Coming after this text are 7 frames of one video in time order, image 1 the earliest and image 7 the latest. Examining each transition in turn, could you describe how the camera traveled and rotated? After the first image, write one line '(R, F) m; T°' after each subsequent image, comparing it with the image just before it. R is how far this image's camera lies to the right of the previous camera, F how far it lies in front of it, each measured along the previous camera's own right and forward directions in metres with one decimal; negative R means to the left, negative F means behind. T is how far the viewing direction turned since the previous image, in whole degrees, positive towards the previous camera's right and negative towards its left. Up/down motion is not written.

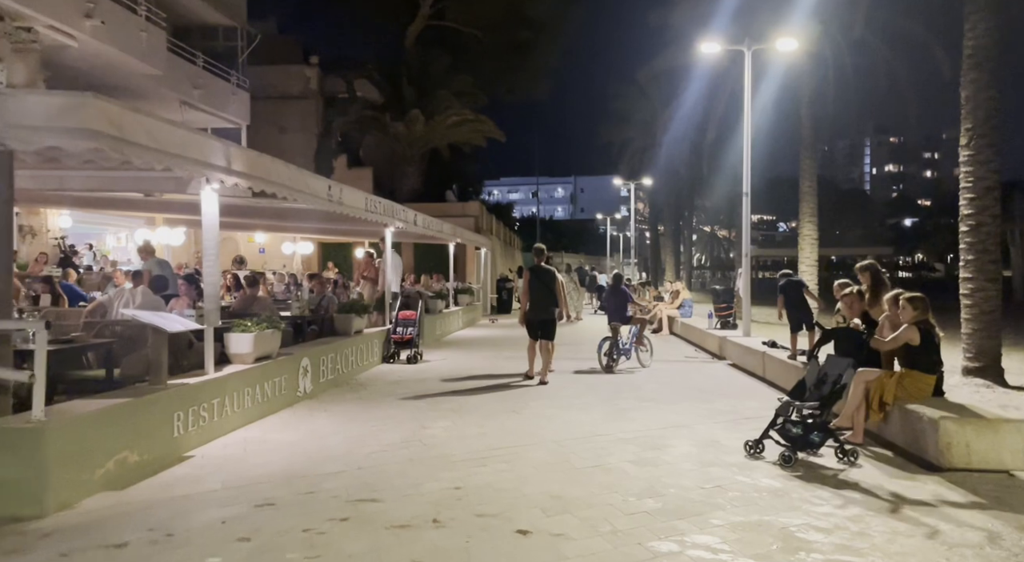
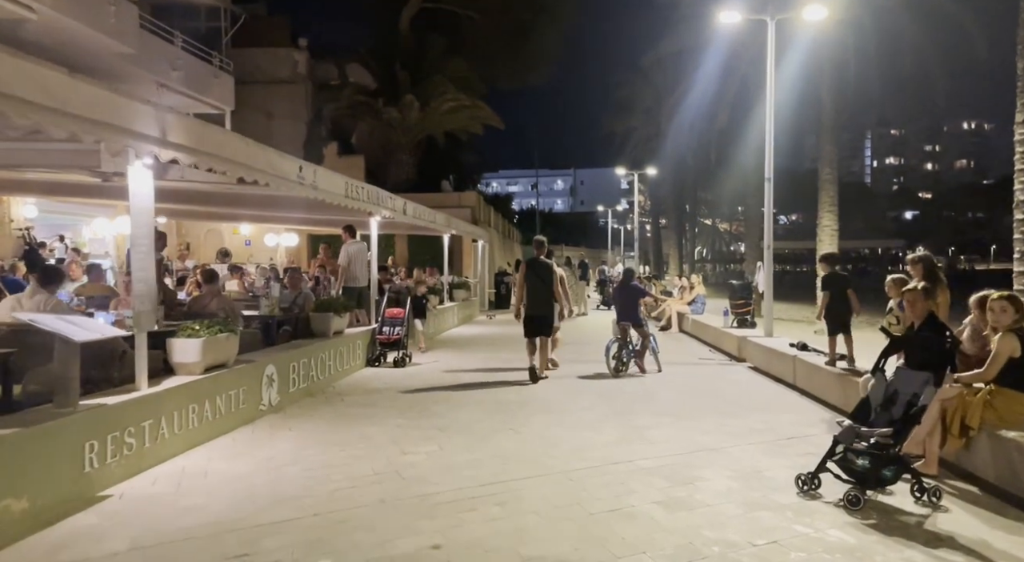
(0.0, +1.3) m; 0°
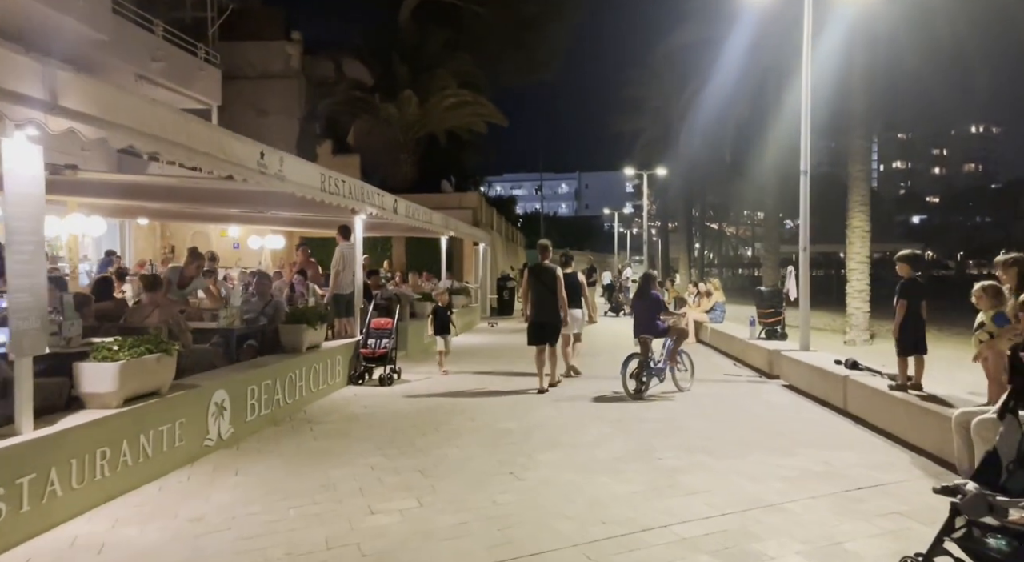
(0.0, +1.4) m; 0°
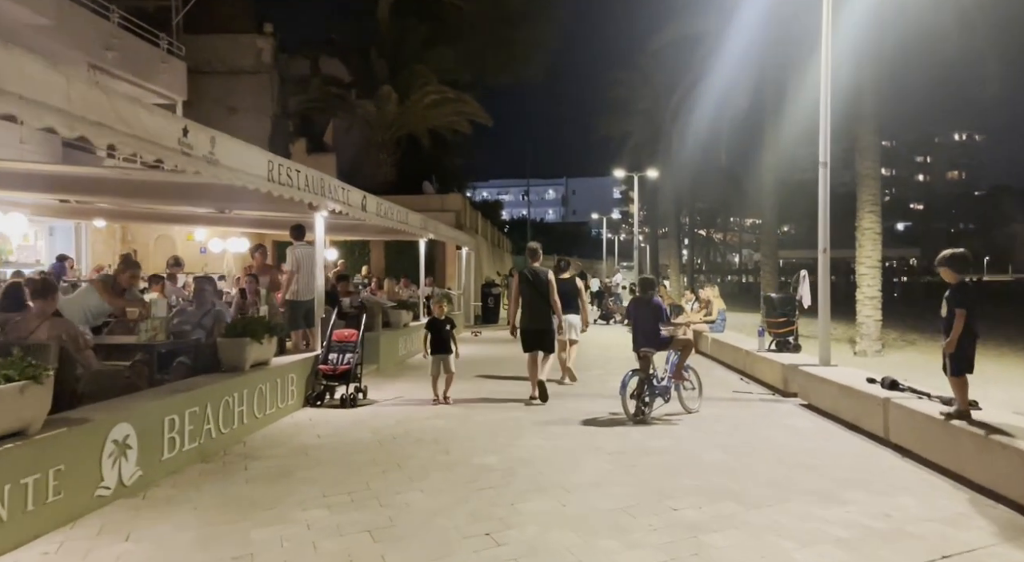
(+0.1, +1.3) m; +1°
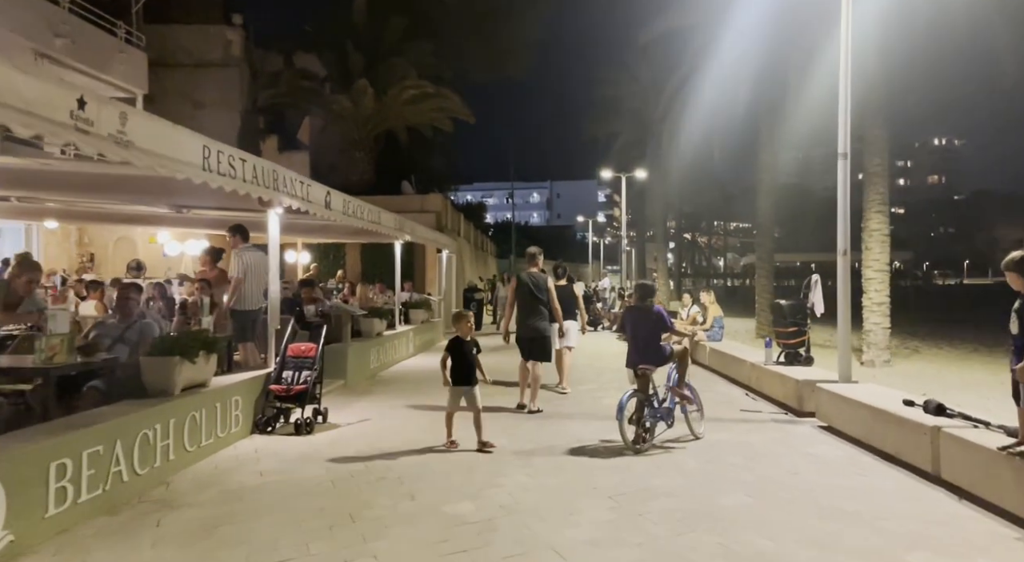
(0.0, +1.1) m; +1°
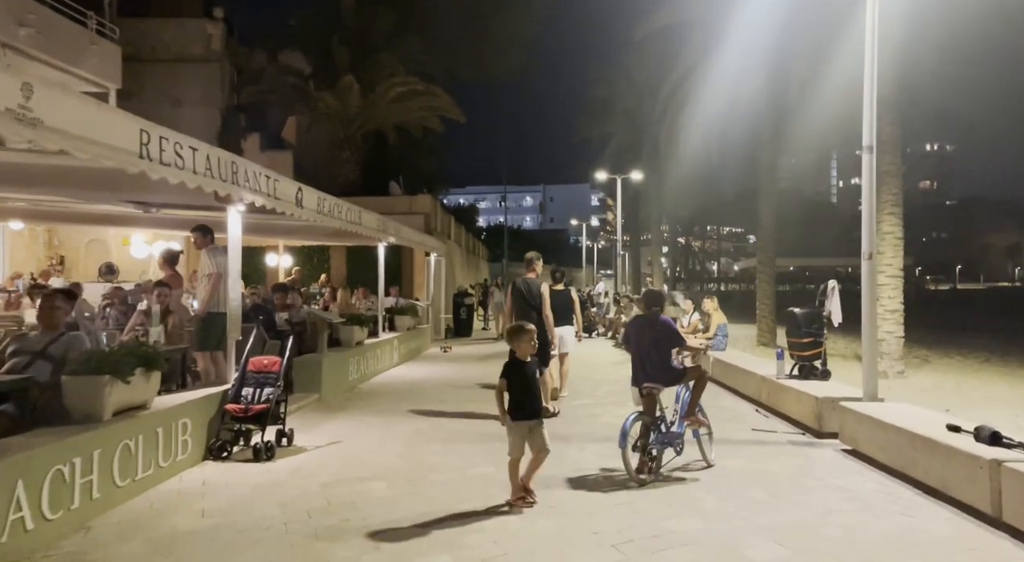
(0.0, +0.9) m; +1°
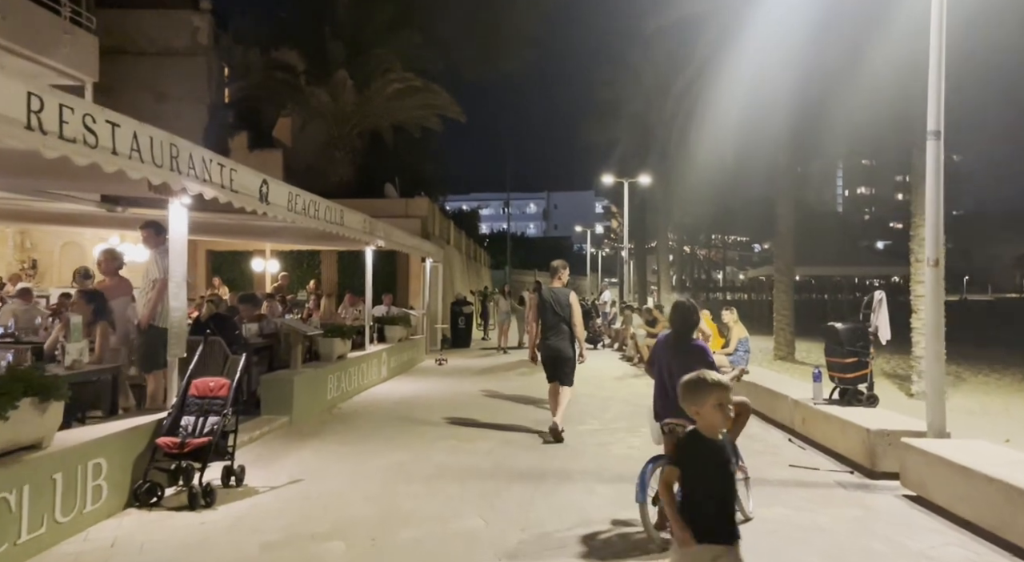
(+0.1, +1.2) m; 0°
